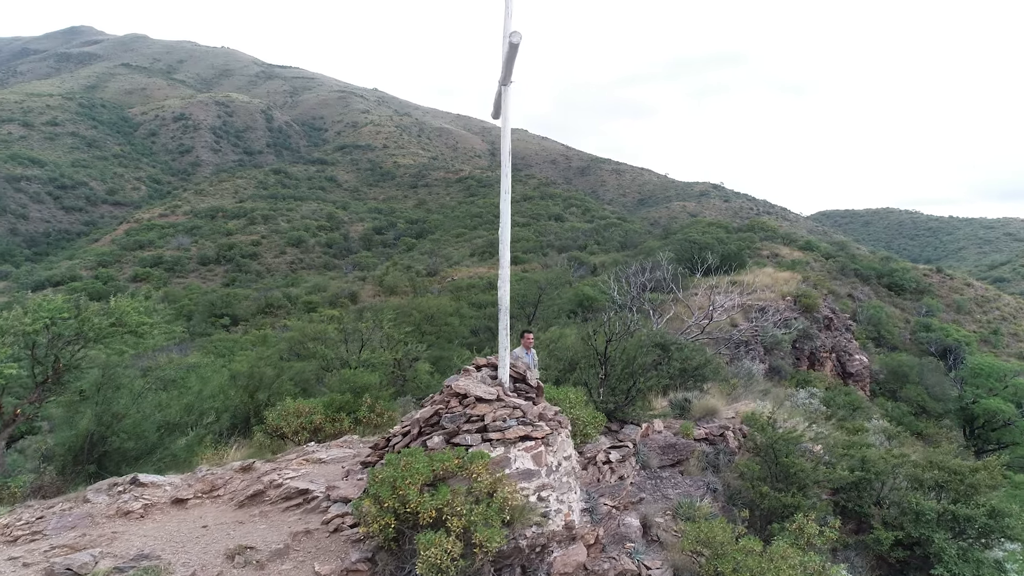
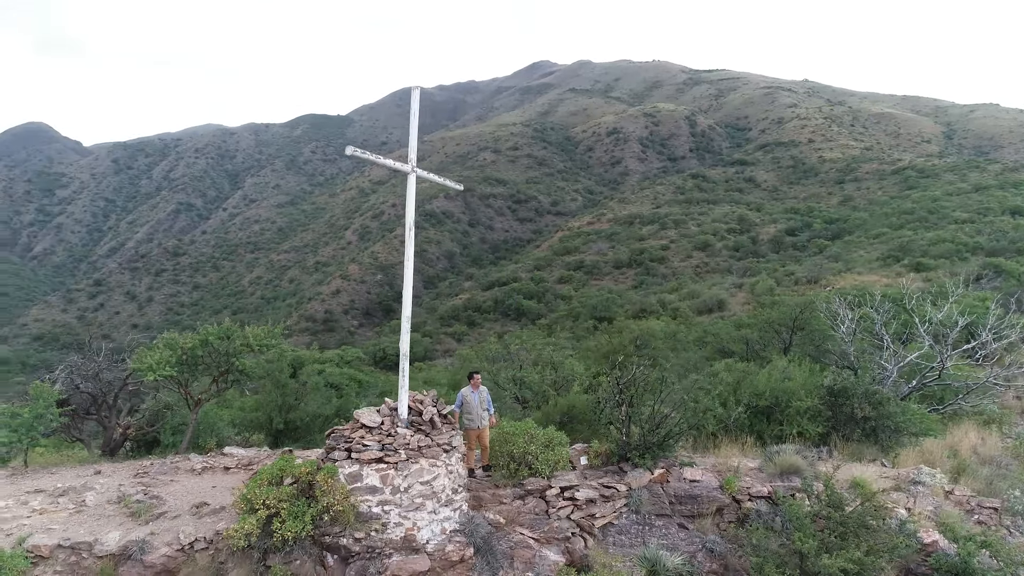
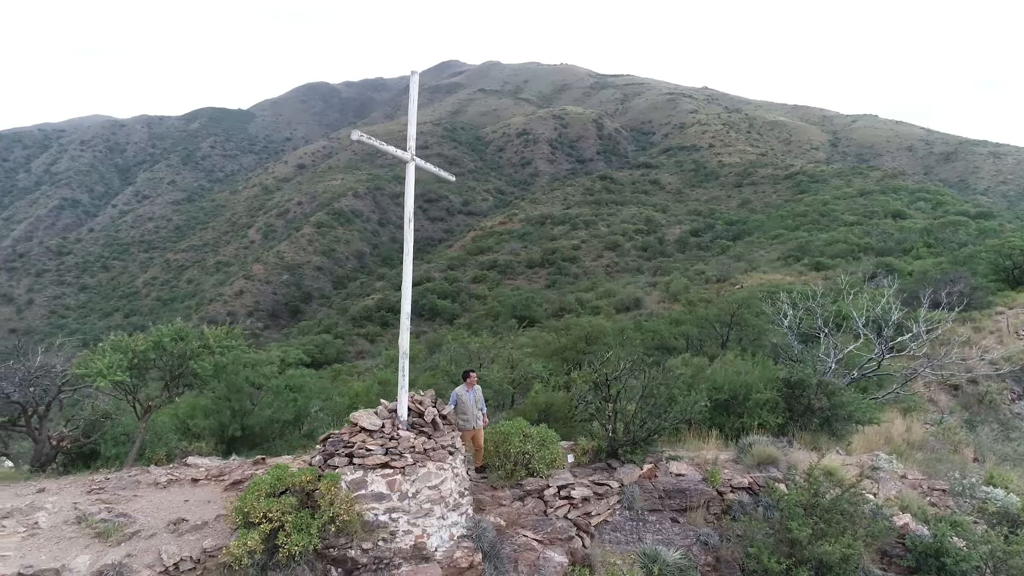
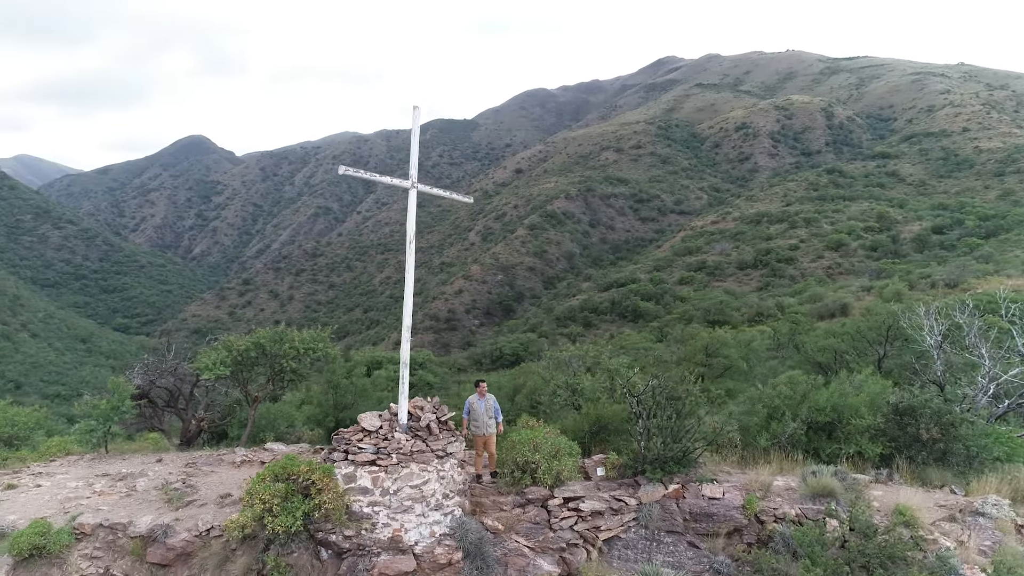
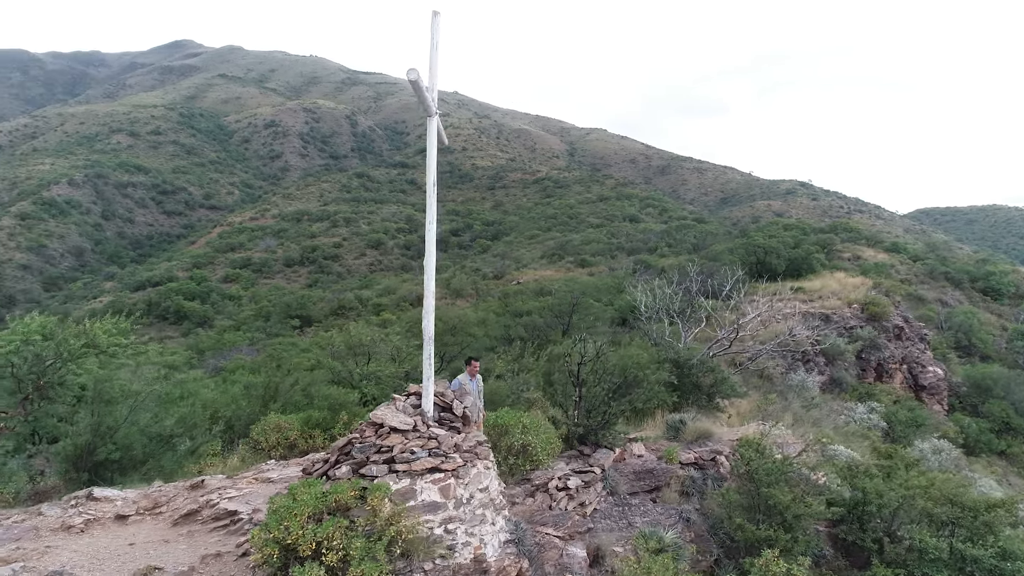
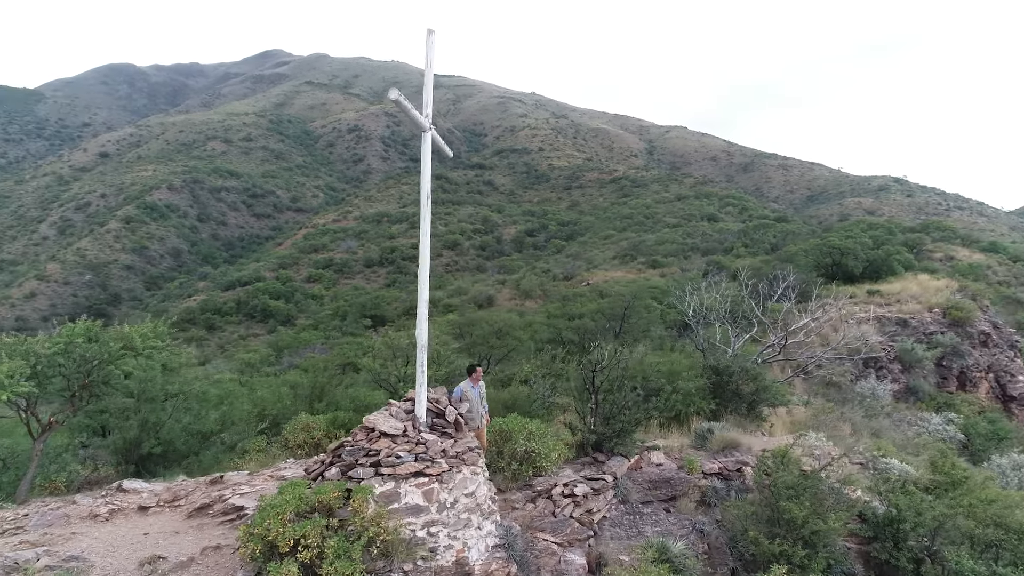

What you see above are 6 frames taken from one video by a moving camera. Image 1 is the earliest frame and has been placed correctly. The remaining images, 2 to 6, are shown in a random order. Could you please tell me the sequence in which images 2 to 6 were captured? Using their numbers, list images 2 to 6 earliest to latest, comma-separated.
5, 6, 3, 2, 4
